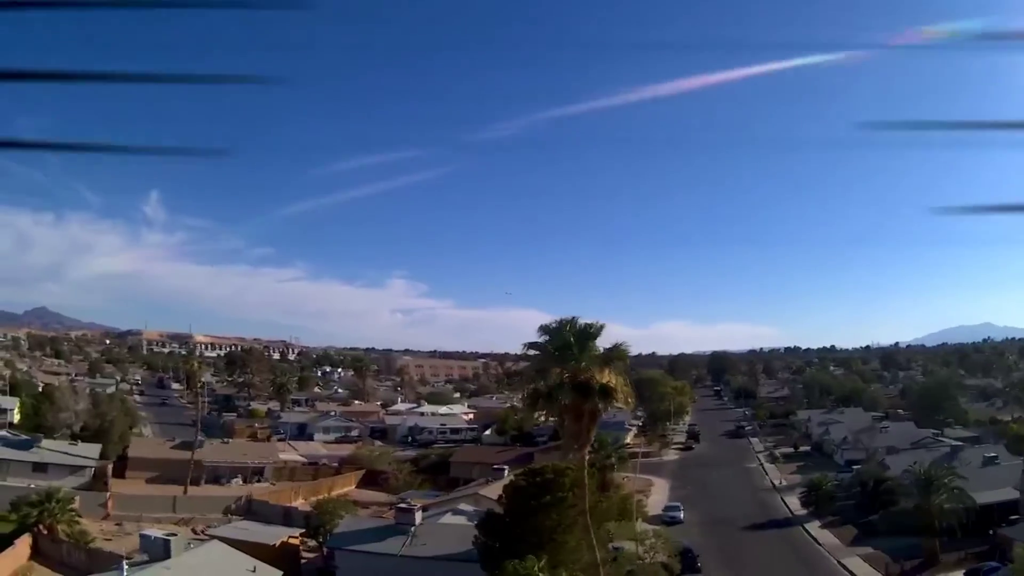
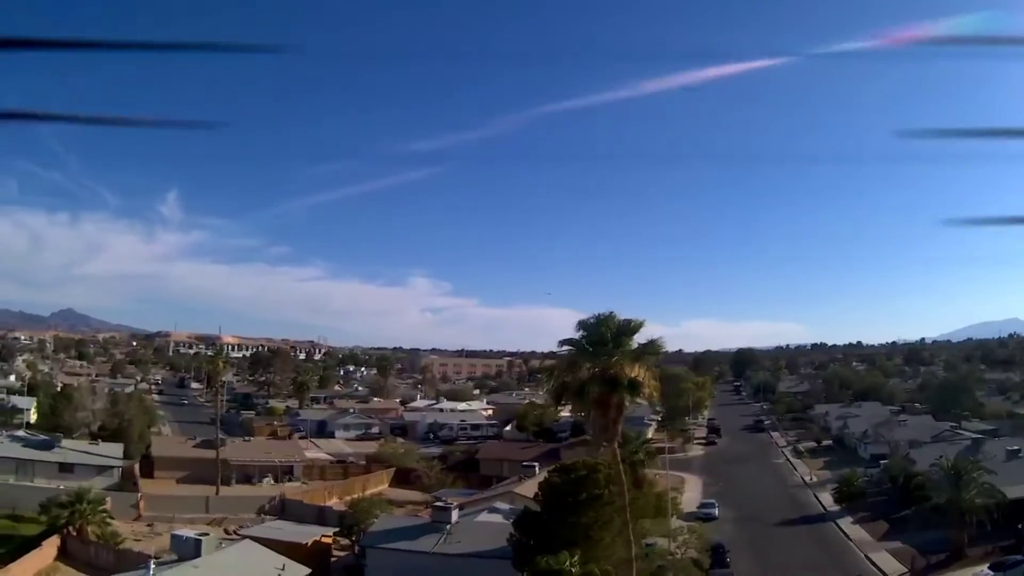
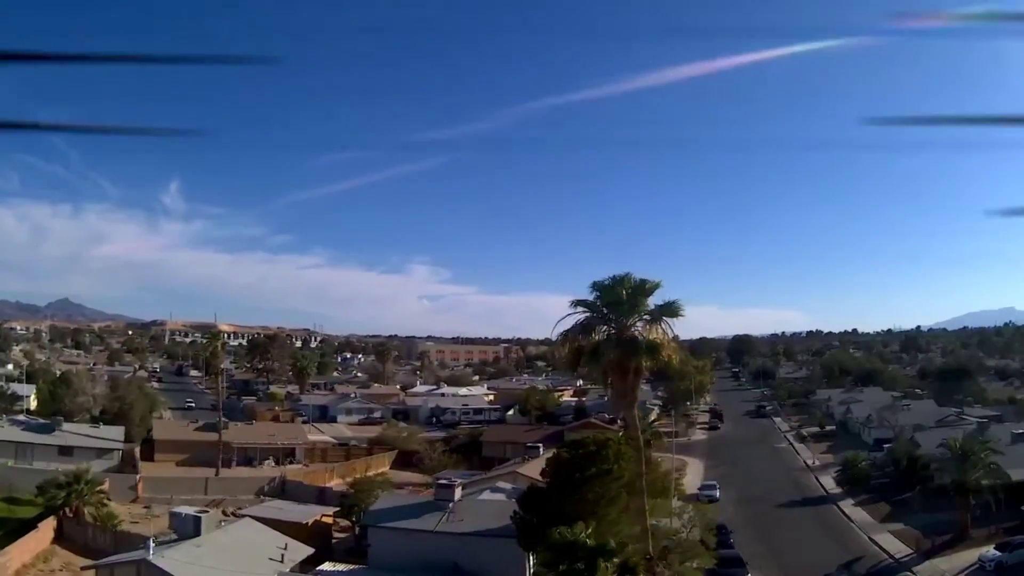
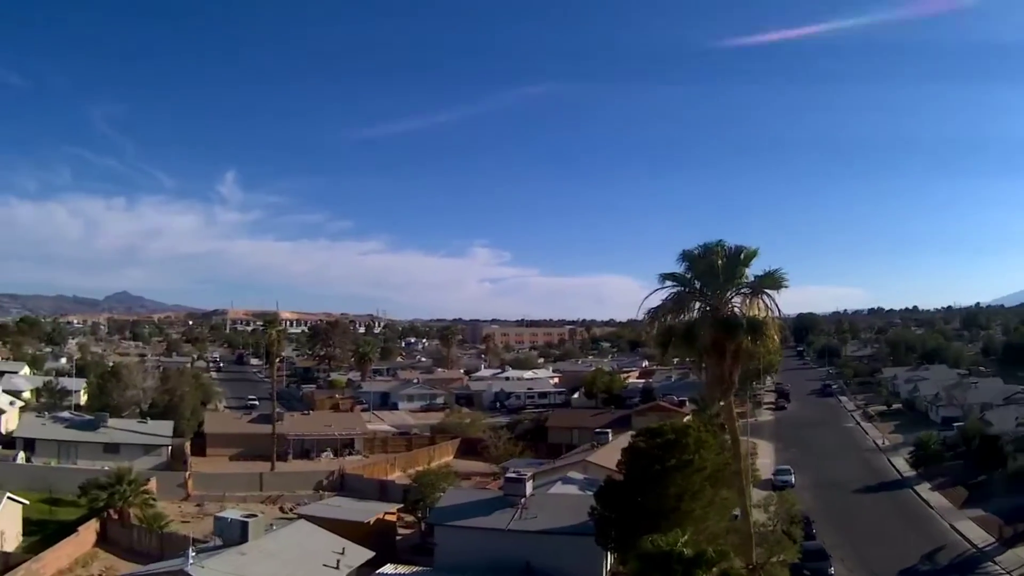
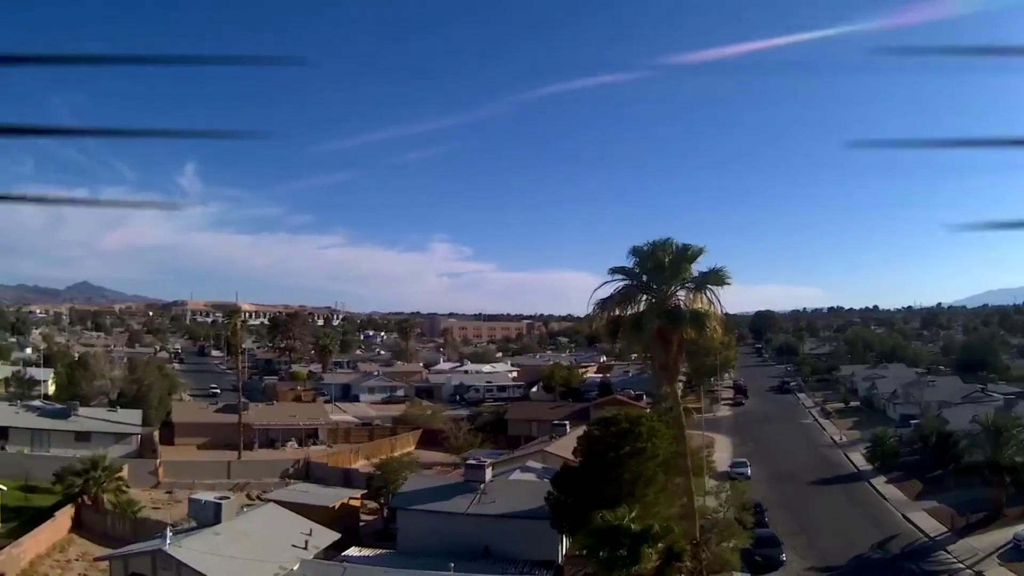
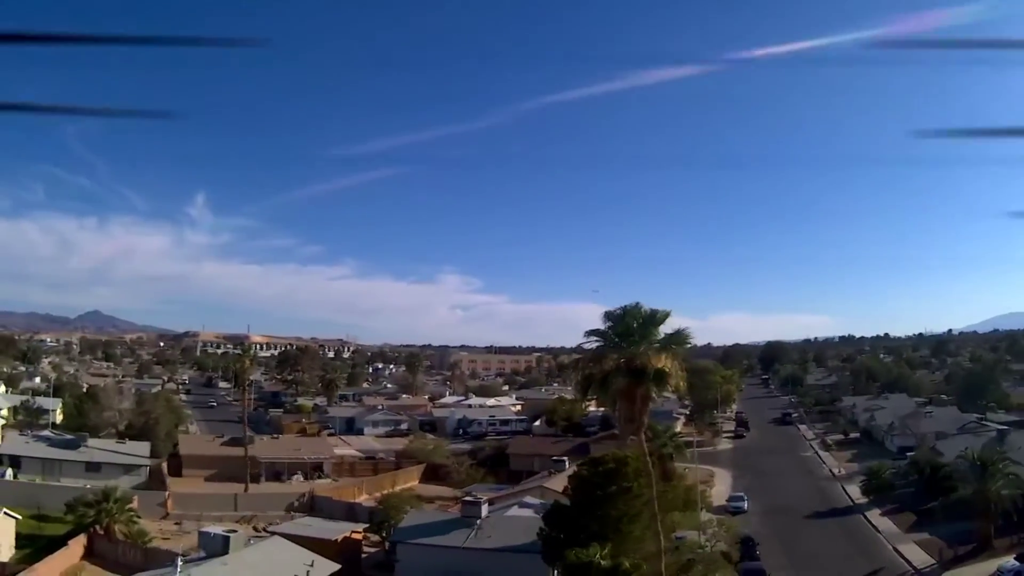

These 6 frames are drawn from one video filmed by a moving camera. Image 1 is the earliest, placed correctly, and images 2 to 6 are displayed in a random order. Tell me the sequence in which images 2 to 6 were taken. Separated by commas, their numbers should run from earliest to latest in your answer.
2, 6, 3, 5, 4
